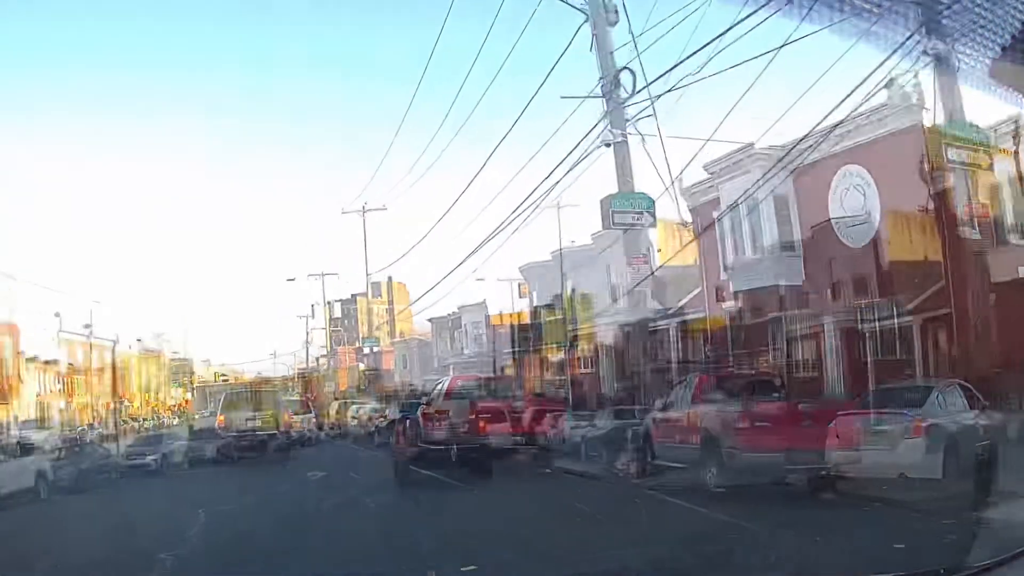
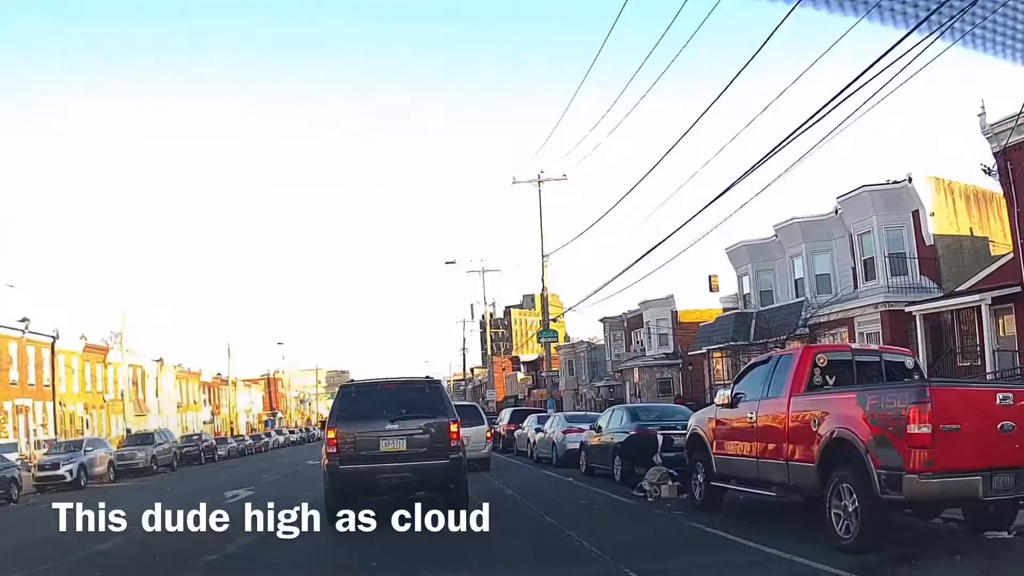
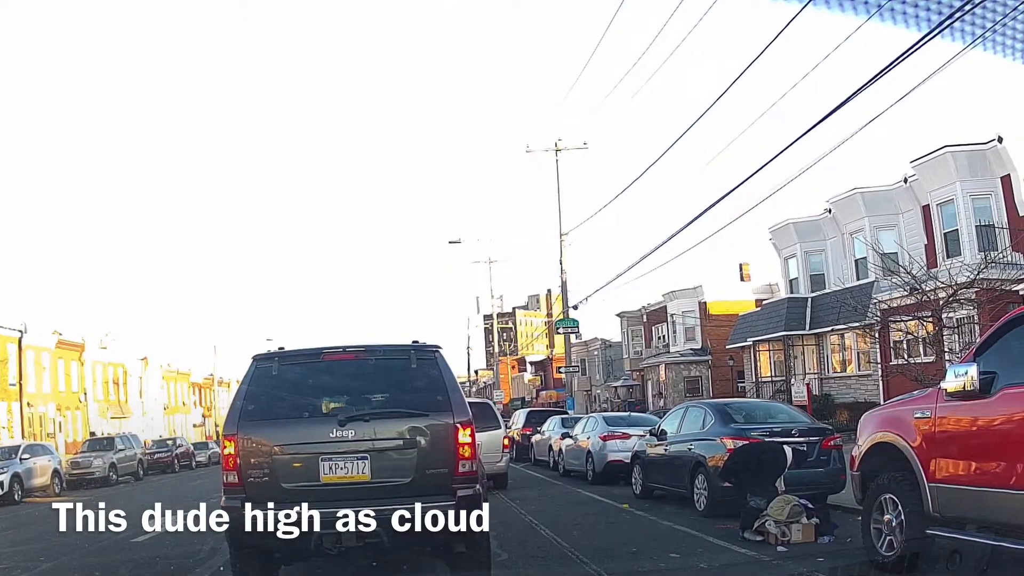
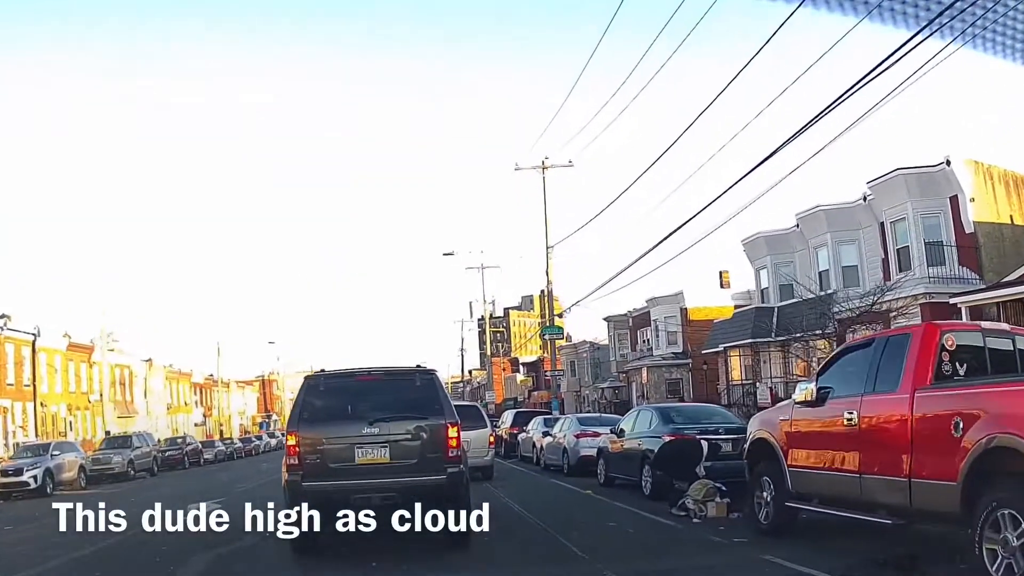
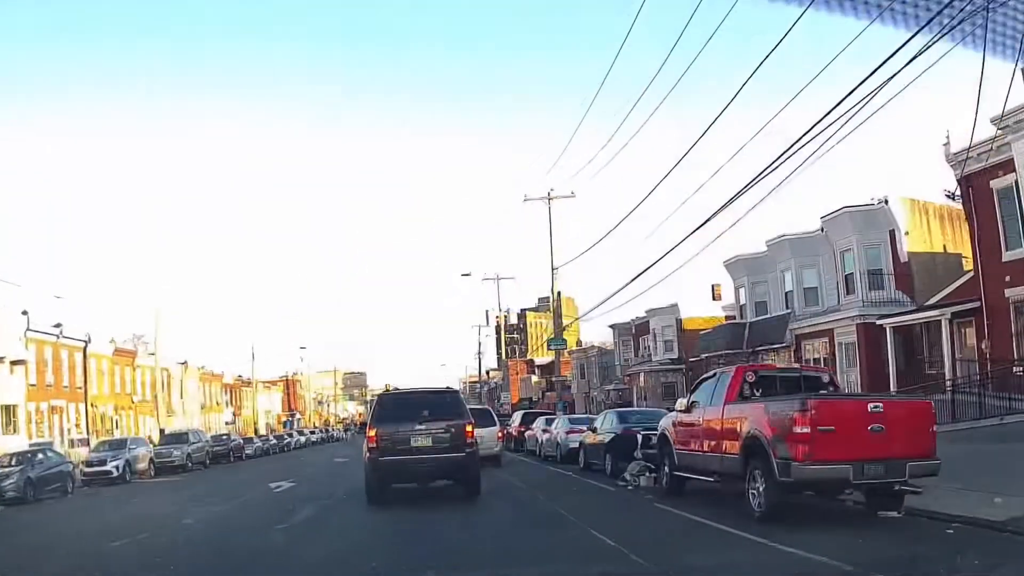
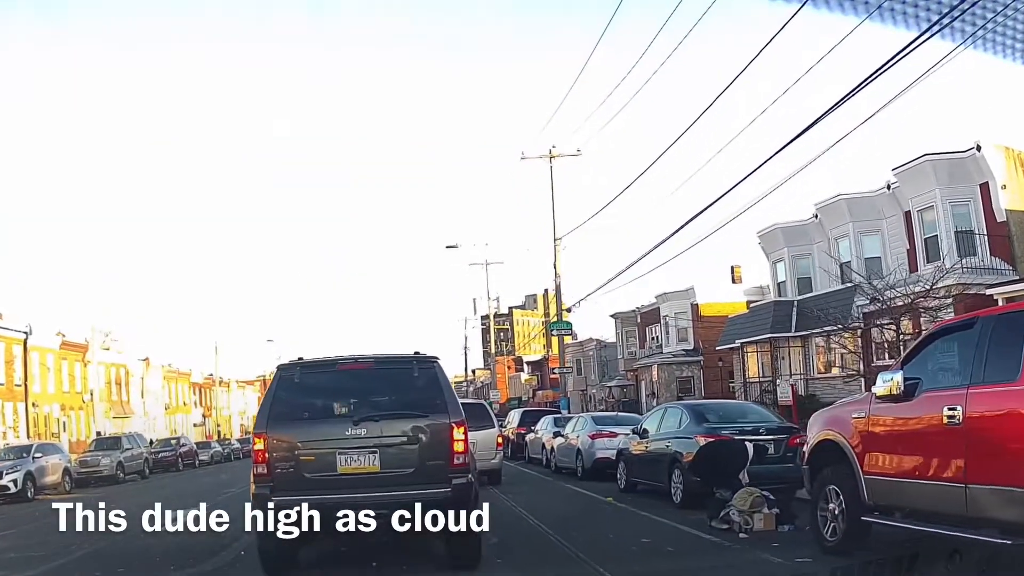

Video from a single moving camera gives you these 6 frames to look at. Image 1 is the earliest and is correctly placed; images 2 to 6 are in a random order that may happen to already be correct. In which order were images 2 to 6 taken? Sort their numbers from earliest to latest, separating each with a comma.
5, 2, 4, 6, 3
